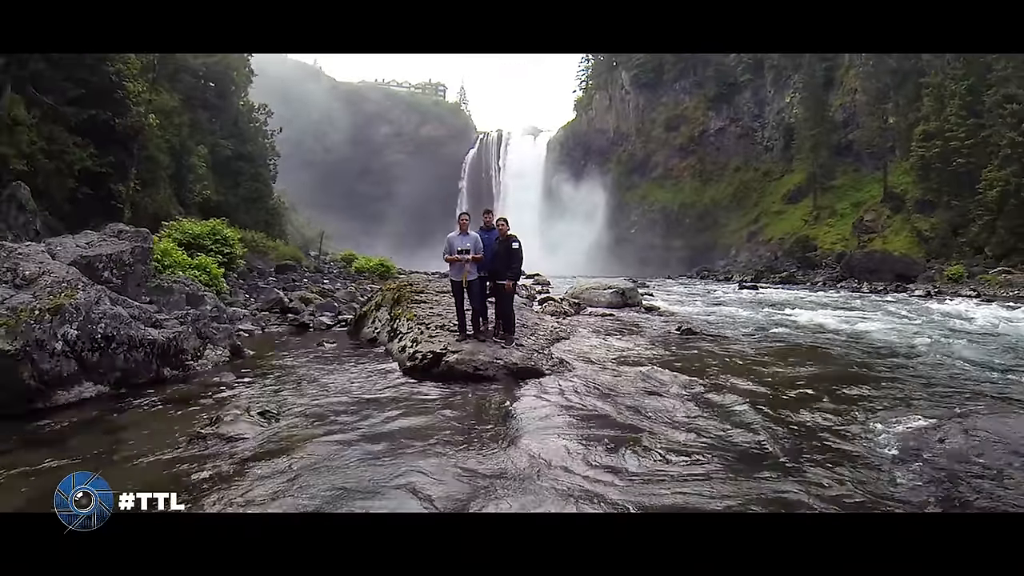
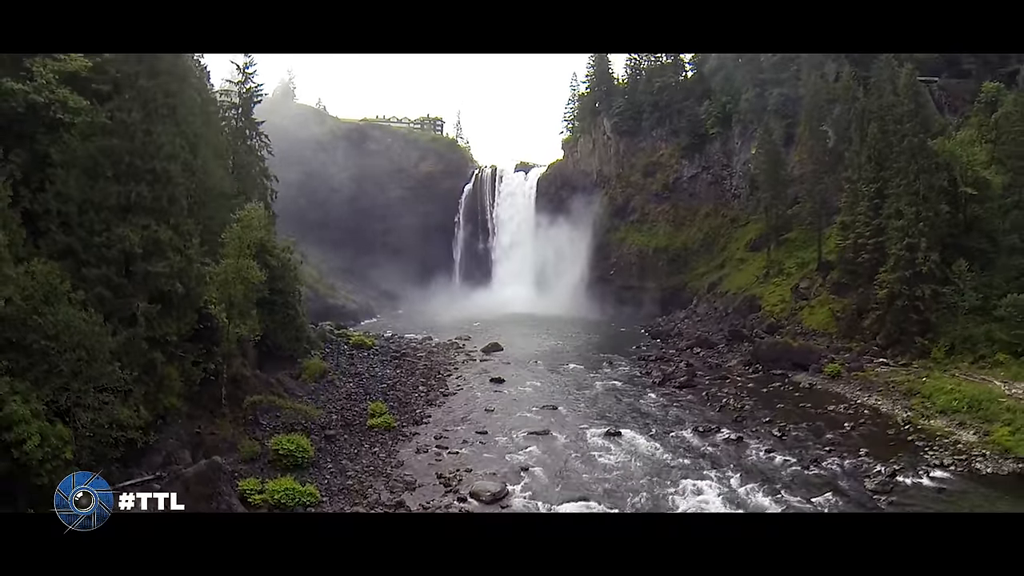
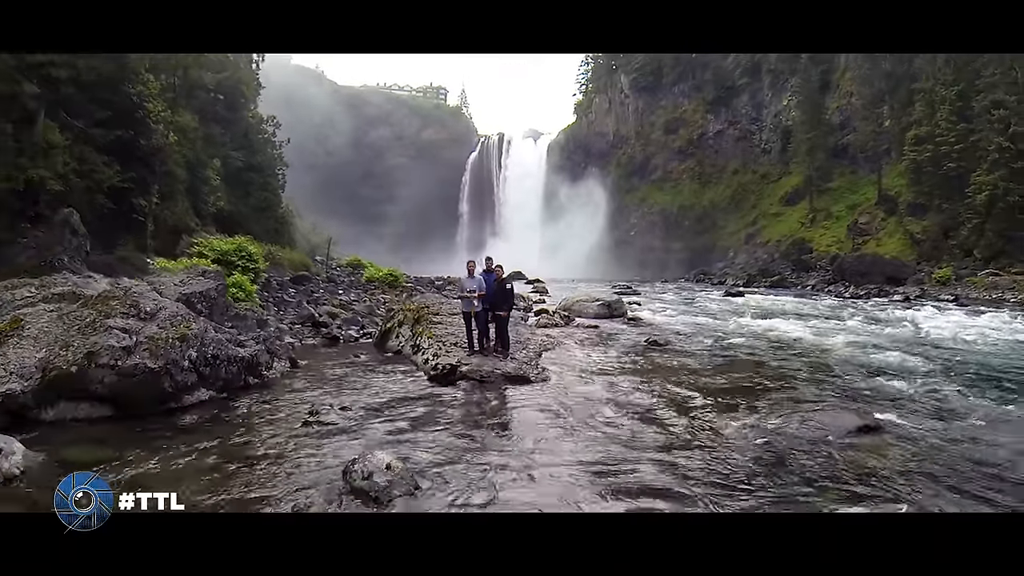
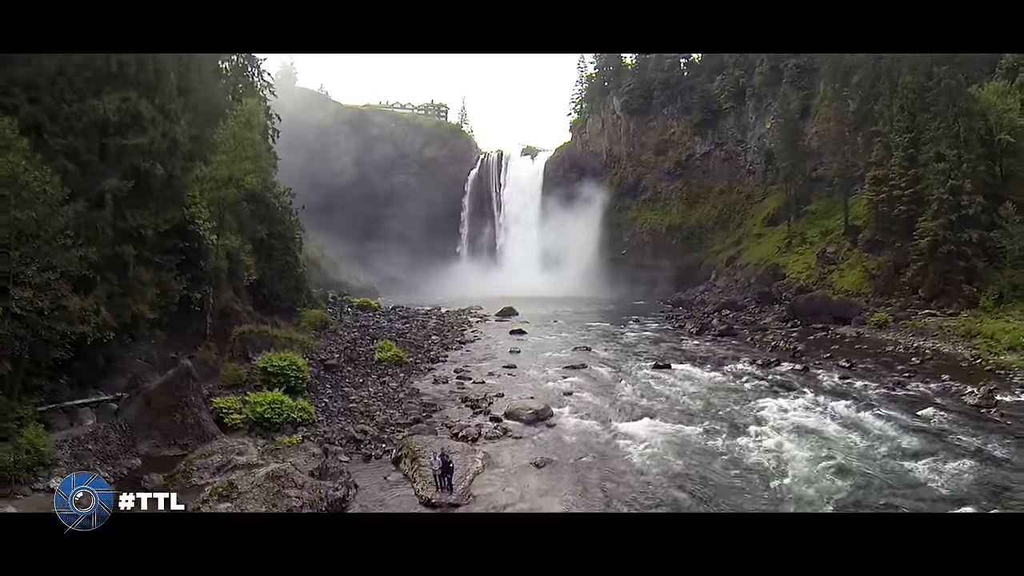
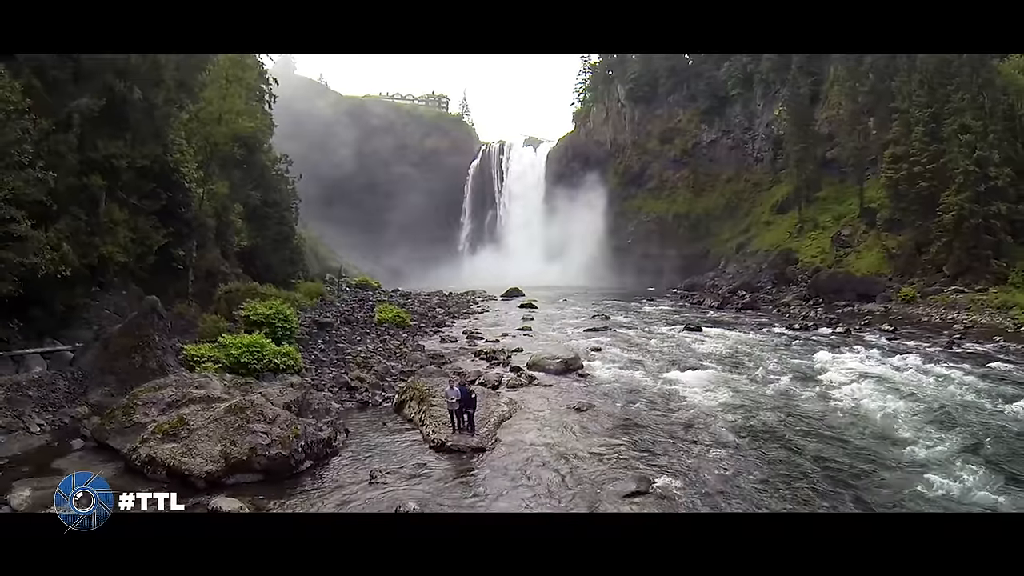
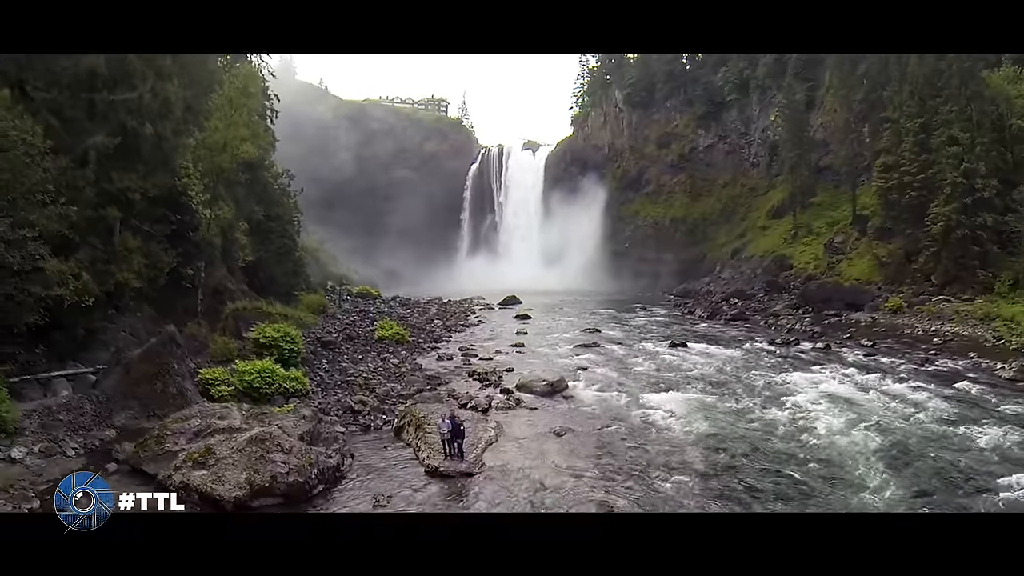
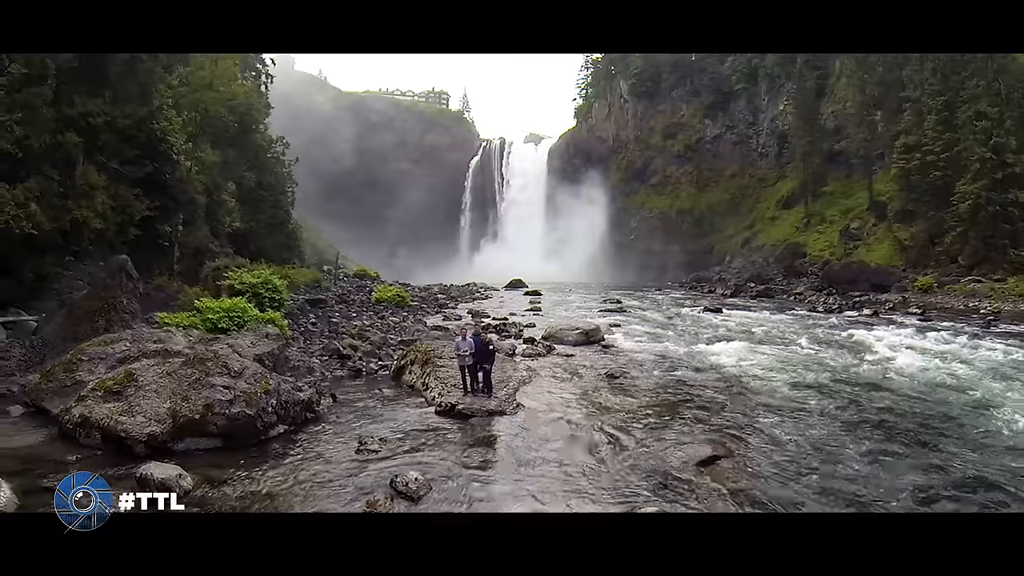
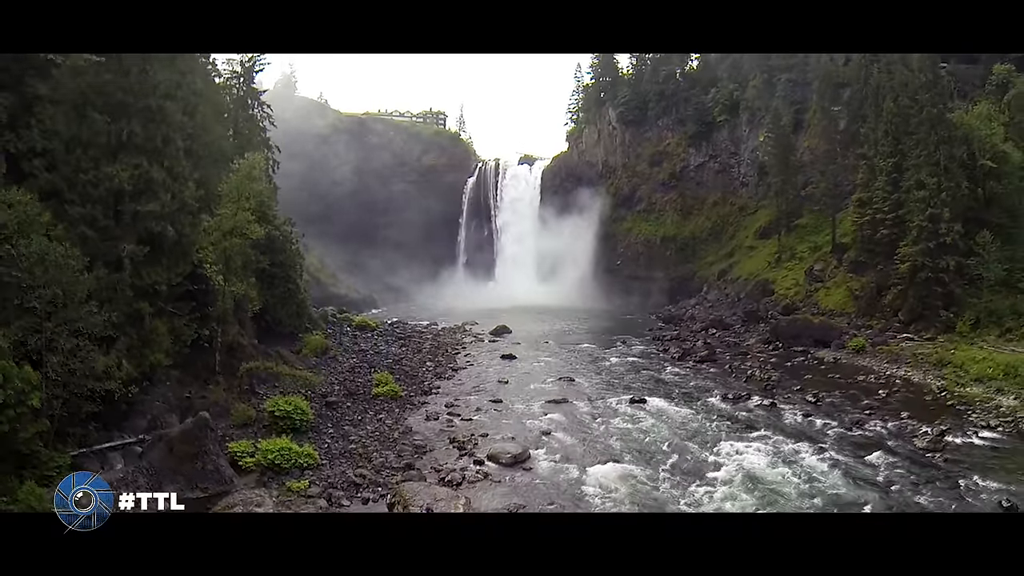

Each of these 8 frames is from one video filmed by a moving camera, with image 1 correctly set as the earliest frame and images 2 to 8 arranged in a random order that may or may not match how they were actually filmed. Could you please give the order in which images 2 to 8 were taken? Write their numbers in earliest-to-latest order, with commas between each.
3, 7, 5, 6, 4, 8, 2
